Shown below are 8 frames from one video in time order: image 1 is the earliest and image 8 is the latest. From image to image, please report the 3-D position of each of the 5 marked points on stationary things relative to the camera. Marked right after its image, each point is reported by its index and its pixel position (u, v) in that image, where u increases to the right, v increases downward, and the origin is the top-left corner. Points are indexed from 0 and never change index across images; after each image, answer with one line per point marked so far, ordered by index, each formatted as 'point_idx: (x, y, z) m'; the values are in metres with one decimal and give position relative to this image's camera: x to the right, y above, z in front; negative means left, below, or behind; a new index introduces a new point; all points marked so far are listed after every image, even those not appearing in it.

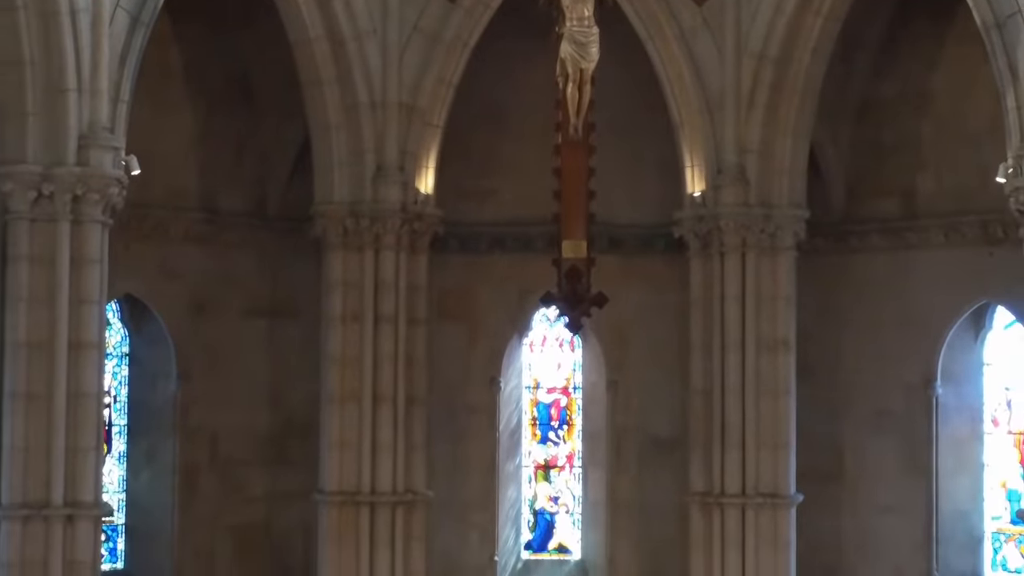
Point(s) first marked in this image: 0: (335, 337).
0: (-1.6, -0.4, +15.8) m
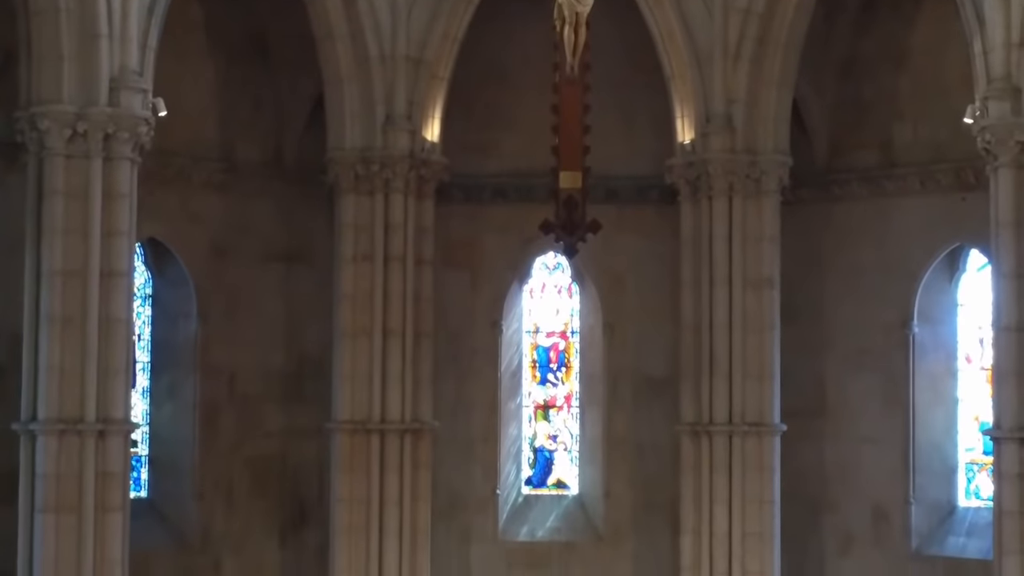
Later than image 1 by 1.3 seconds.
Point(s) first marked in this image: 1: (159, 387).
0: (-1.6, +0.1, +16.8) m
1: (-3.6, -1.0, +17.9) m
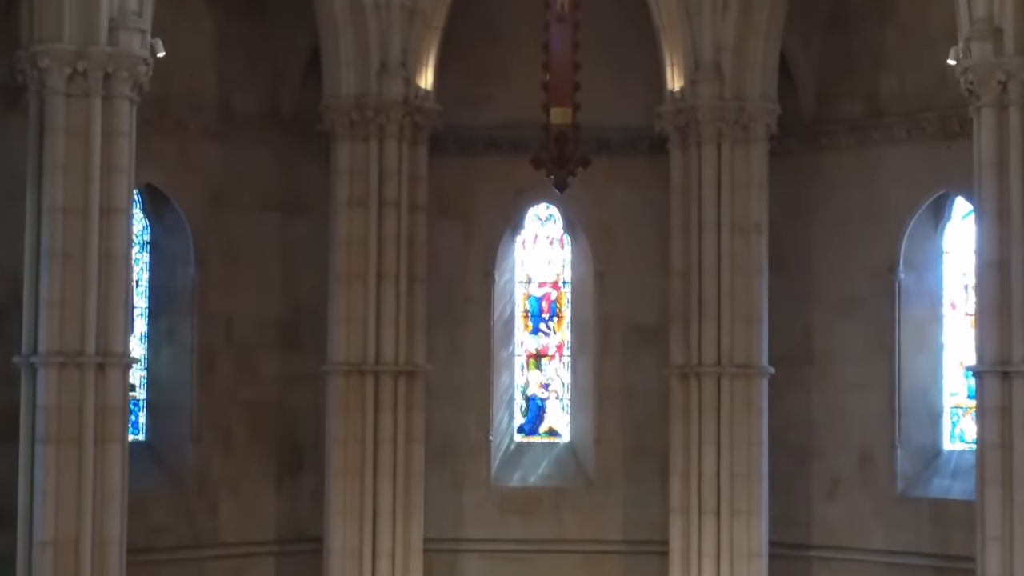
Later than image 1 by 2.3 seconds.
0: (-1.6, +0.7, +17.1) m
1: (-3.6, -0.4, +18.2) m
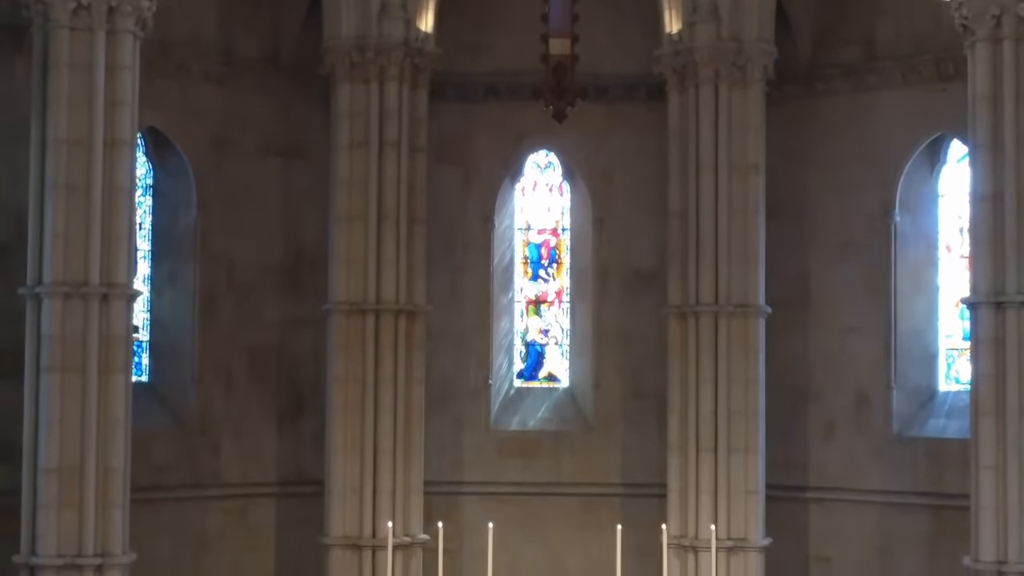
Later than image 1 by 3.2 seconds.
0: (-1.6, +1.2, +17.3) m
1: (-3.6, +0.1, +18.4) m
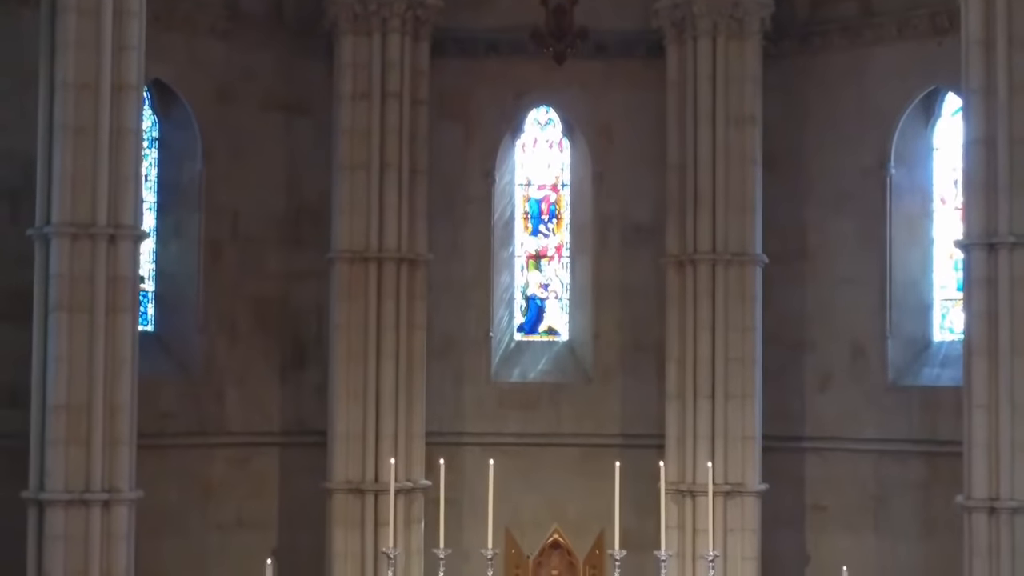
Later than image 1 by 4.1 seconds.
0: (-1.6, +1.7, +17.5) m
1: (-3.6, +0.7, +18.6) m
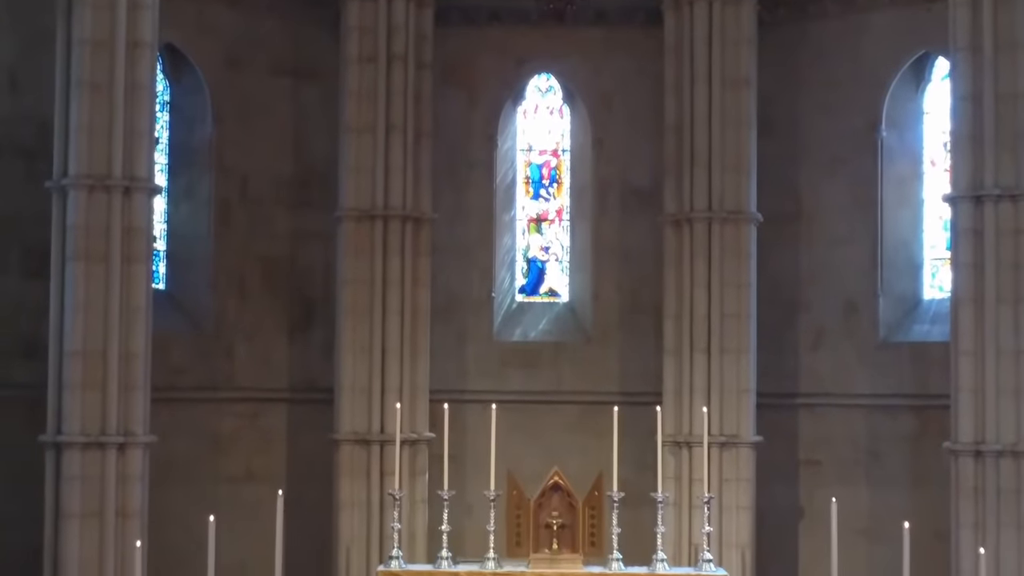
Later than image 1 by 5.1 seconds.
0: (-1.6, +2.2, +18.0) m
1: (-3.6, +1.1, +19.2) m
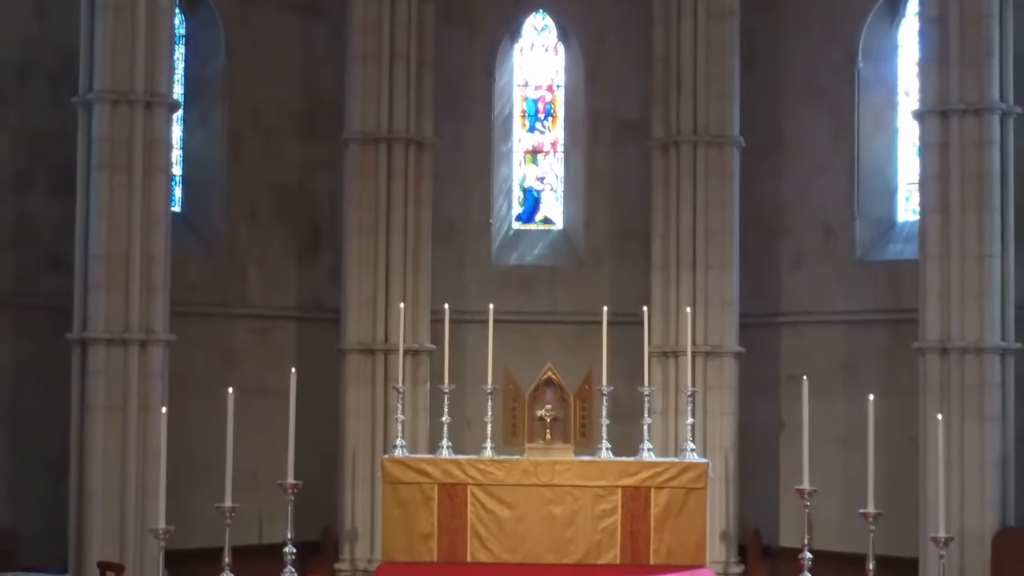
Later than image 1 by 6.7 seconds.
0: (-1.7, +3.0, +19.1) m
1: (-3.7, +2.0, +20.3) m
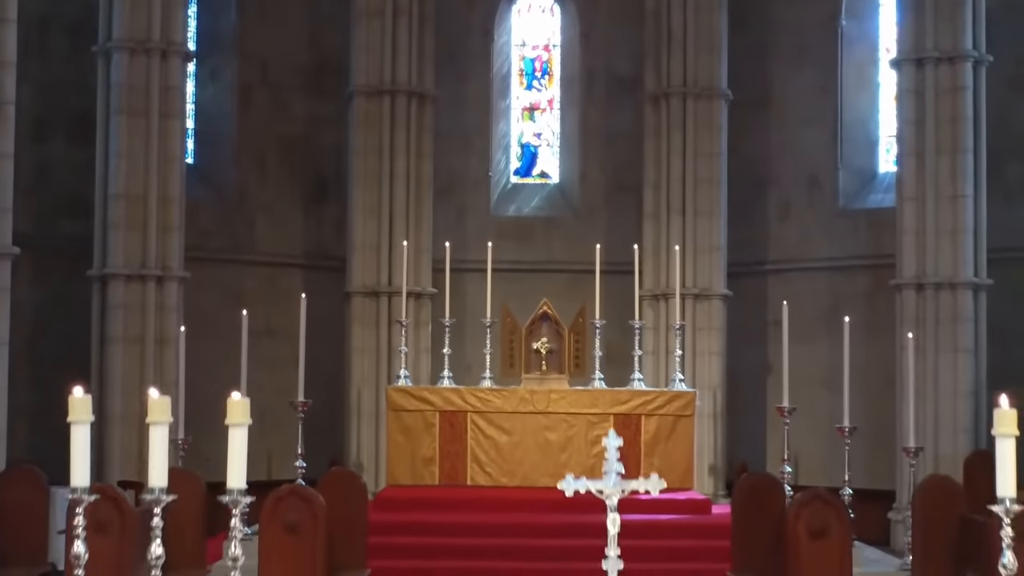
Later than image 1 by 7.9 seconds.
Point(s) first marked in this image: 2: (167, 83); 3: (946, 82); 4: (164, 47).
0: (-1.7, +3.7, +20.0) m
1: (-3.7, +2.6, +21.2) m
2: (-3.5, +2.1, +17.8) m
3: (+4.3, +2.1, +17.7) m
4: (-3.5, +2.4, +17.7) m
